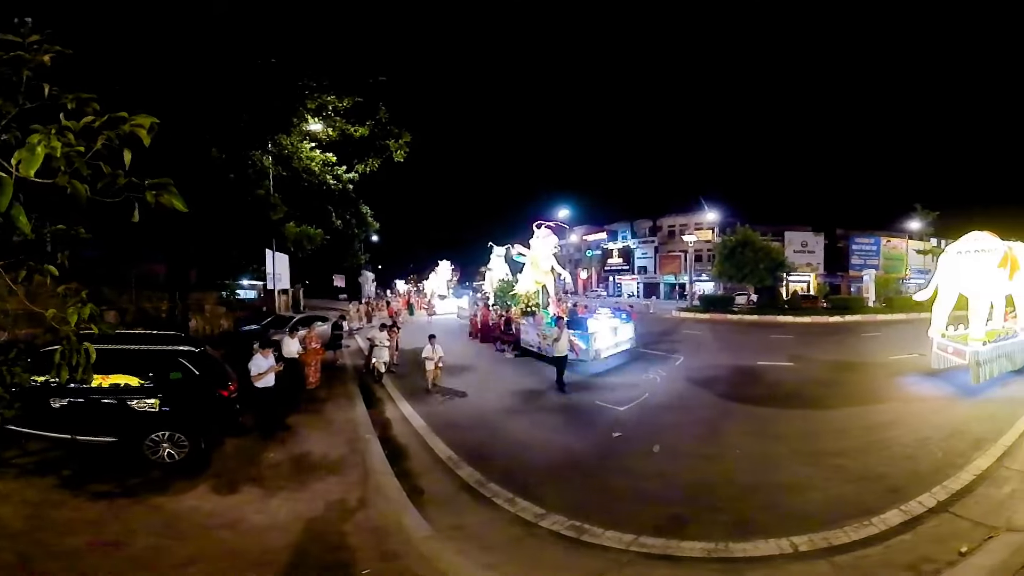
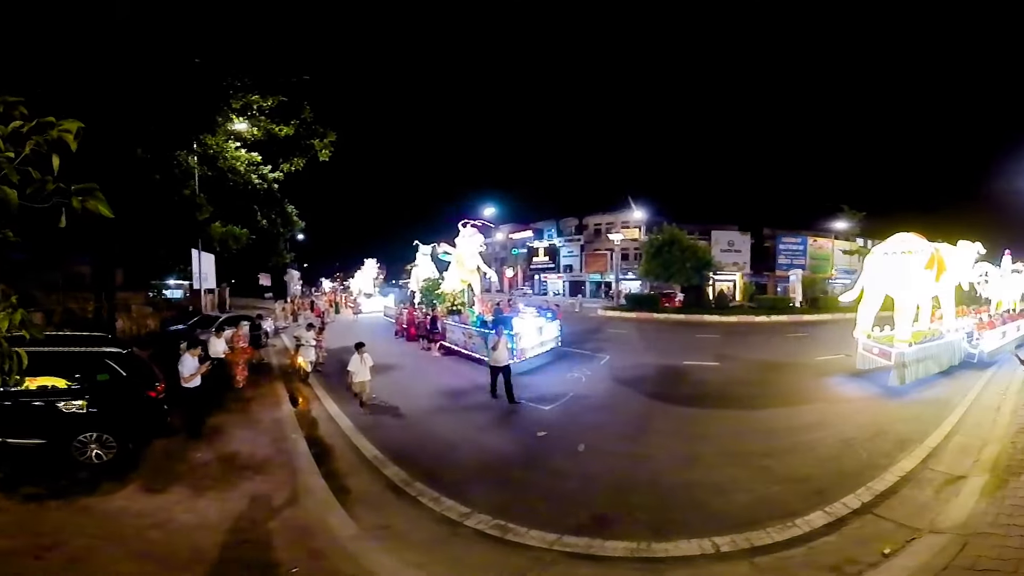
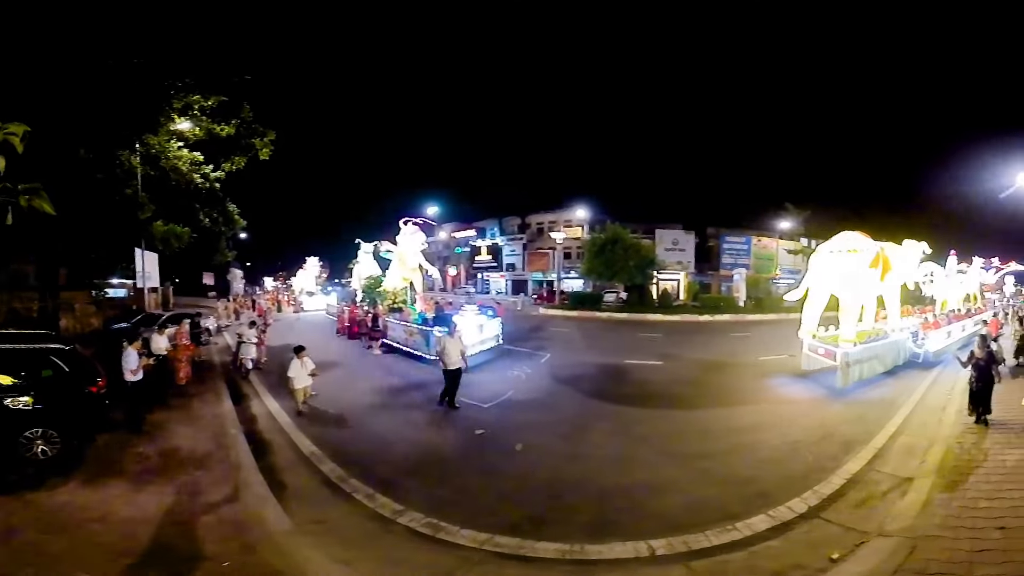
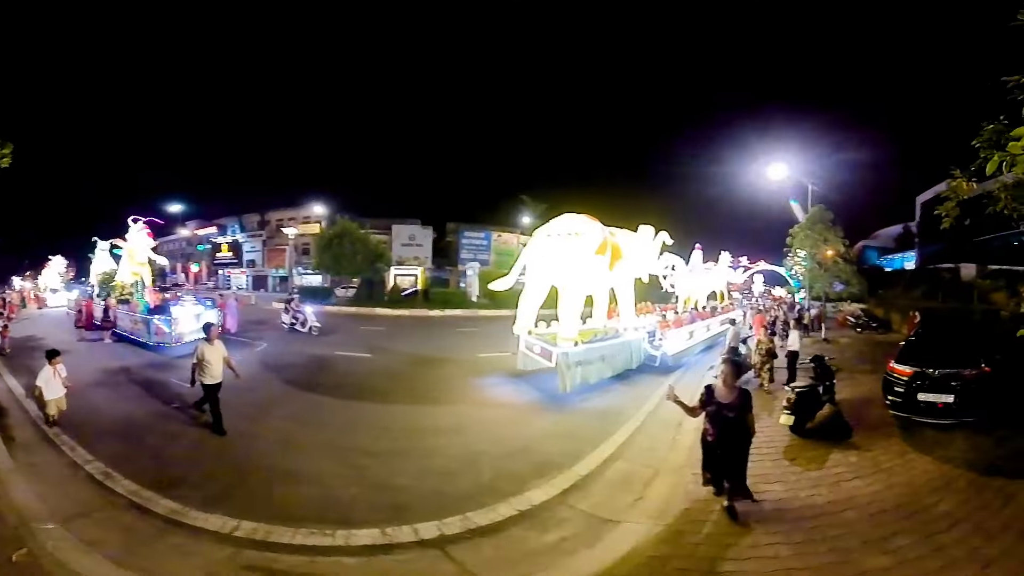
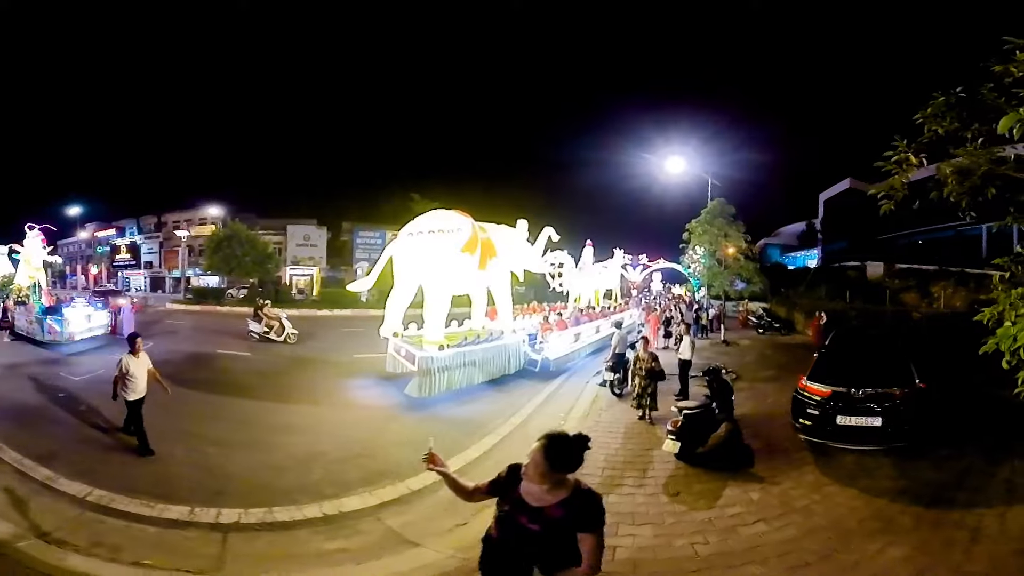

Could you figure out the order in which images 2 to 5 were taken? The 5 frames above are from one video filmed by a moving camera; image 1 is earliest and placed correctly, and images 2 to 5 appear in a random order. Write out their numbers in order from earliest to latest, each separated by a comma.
2, 3, 4, 5
